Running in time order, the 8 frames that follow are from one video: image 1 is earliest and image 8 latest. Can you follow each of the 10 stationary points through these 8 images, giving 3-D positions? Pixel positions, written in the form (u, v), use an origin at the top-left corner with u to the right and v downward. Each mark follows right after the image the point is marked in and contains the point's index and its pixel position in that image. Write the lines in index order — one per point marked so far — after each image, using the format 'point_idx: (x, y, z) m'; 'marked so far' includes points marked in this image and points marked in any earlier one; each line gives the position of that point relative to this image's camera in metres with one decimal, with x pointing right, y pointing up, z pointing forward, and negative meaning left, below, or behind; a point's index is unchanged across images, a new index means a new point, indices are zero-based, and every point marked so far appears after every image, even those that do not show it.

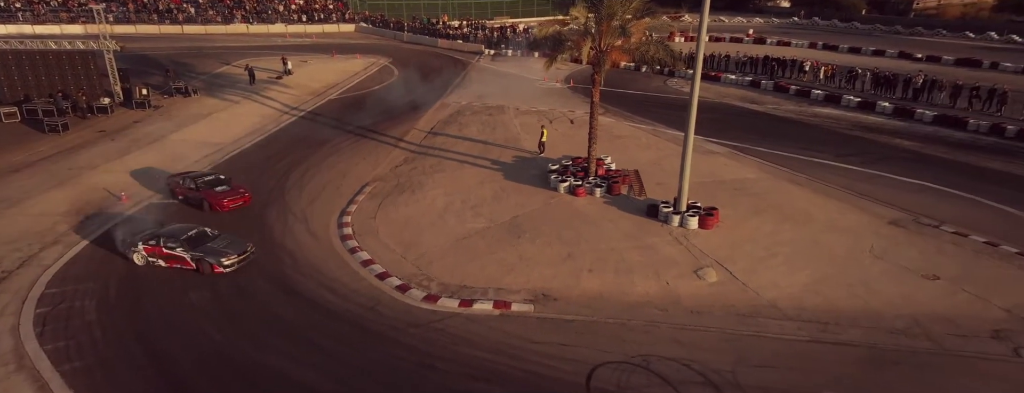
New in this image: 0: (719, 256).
0: (+6.2, -1.8, +17.3) m
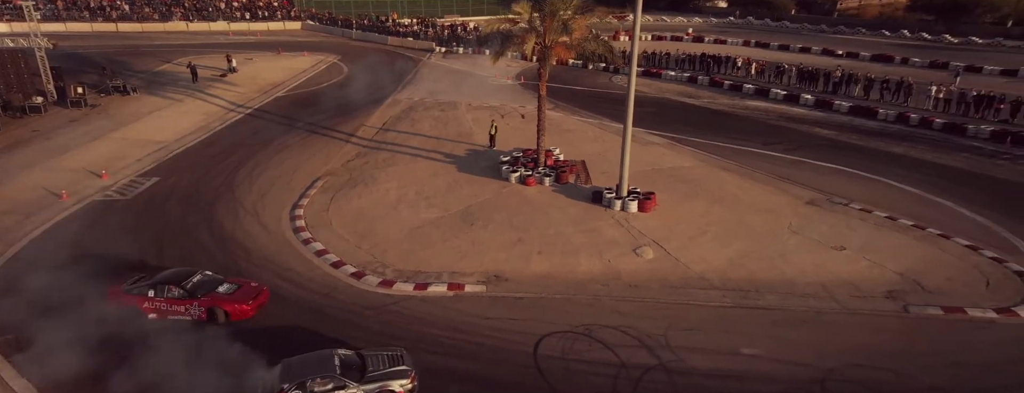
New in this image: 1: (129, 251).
0: (+4.7, -1.3, +18.8) m
1: (-12.1, -1.7, +18.1) m
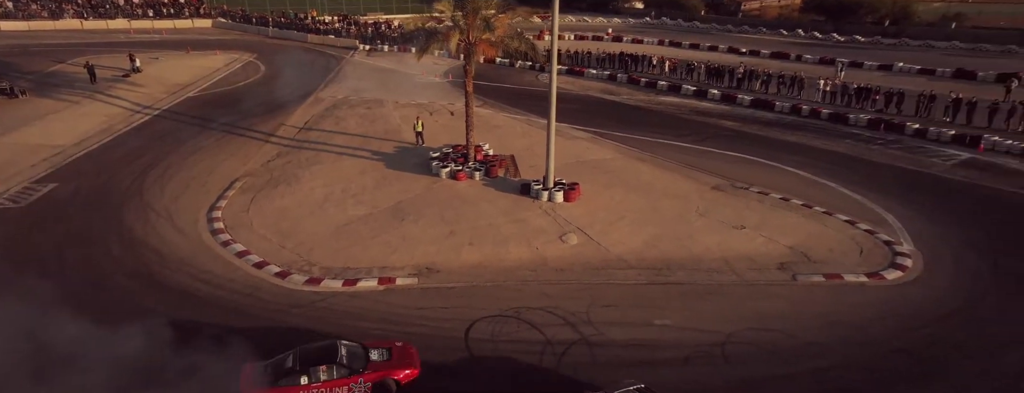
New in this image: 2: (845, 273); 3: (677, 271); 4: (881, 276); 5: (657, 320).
0: (+2.3, -0.9, +20.0) m
1: (-14.2, -1.9, +17.2) m
2: (+8.9, -2.0, +15.4) m
3: (+4.7, -2.1, +16.4) m
4: (+9.6, -2.1, +15.2) m
5: (+3.5, -3.0, +14.0) m
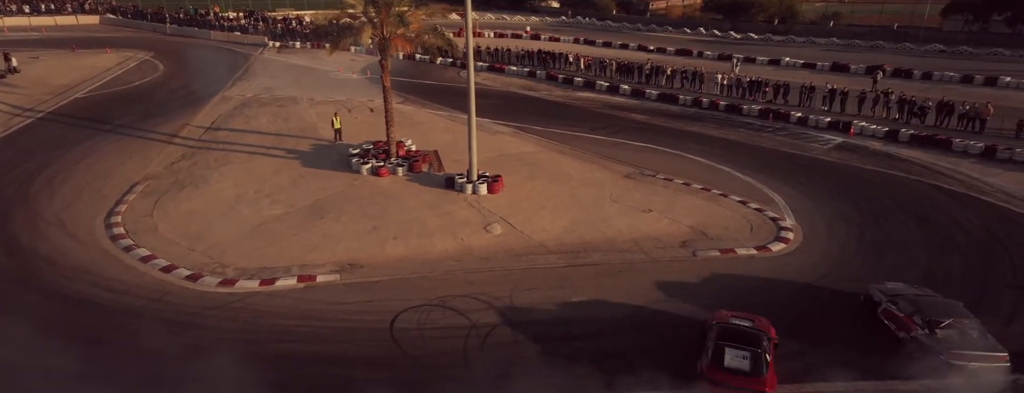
0: (-0.5, -0.6, +20.7) m
1: (-16.4, -2.2, +15.8) m
2: (+6.6, -1.5, +17.1) m
3: (+2.4, -1.7, +17.5) m
4: (+7.5, -1.5, +16.9) m
5: (+1.6, -2.6, +14.9) m
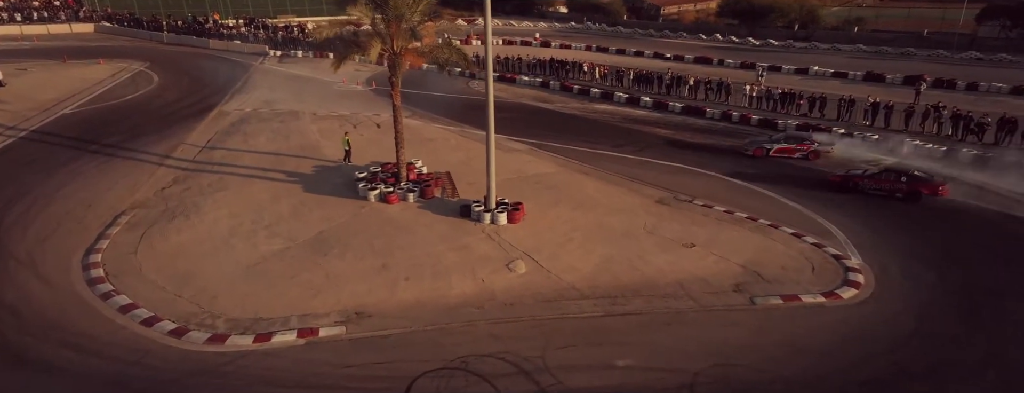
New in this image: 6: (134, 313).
0: (+0.3, -1.6, +18.6) m
1: (-15.7, -3.2, +13.8) m
2: (+7.4, -2.5, +14.9) m
3: (+3.1, -2.7, +15.3) m
4: (+8.2, -2.5, +14.7) m
5: (+2.3, -3.6, +12.8) m
6: (-9.5, -2.9, +15.0) m
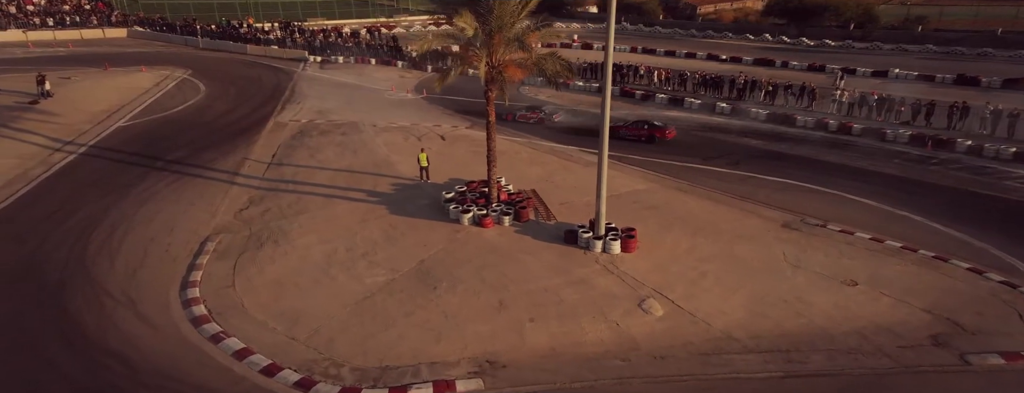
0: (+4.0, -2.5, +16.4) m
1: (-12.1, -4.1, +11.8) m
2: (+11.0, -3.3, +12.6) m
3: (+6.8, -3.5, +13.1) m
4: (+11.8, -3.3, +12.4) m
5: (+5.9, -4.4, +10.6) m
6: (-5.9, -3.8, +13.0) m
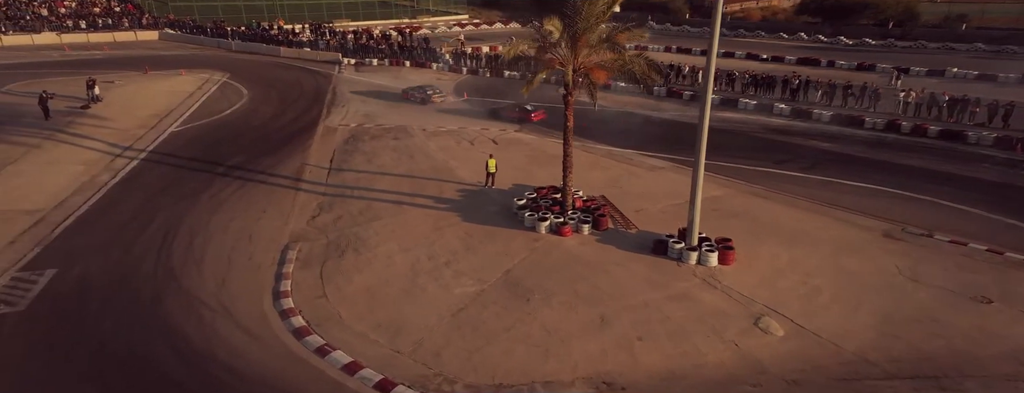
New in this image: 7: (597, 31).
0: (+6.7, -2.7, +15.4) m
1: (-9.4, -4.4, +11.0) m
2: (+13.7, -3.5, +11.6) m
3: (+9.4, -3.8, +12.1) m
4: (+14.5, -3.5, +11.4) m
5: (+8.6, -4.7, +9.6) m
6: (-3.2, -4.0, +12.1) m
7: (+2.6, +5.0, +17.3) m
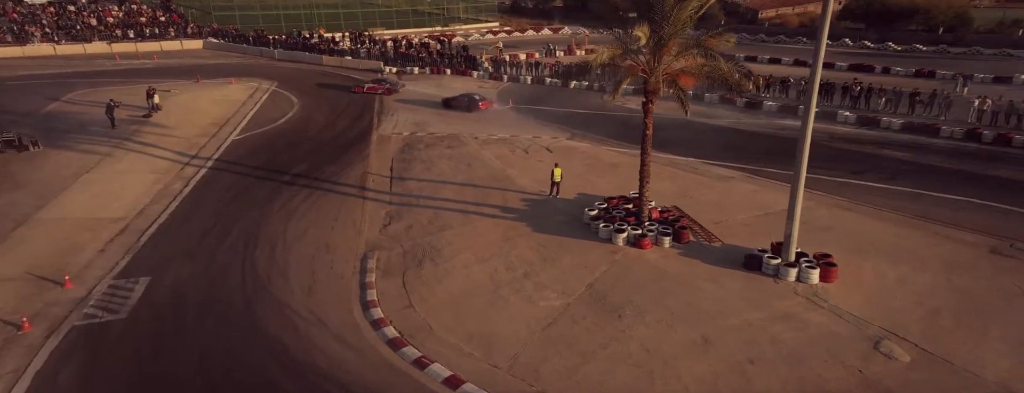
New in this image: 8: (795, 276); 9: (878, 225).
0: (+9.1, -3.0, +14.5) m
1: (-7.1, -4.6, +10.5) m
2: (+16.0, -3.8, +10.5) m
3: (+11.8, -4.1, +11.1) m
4: (+16.8, -3.8, +10.2) m
5: (+10.8, -4.9, +8.6) m
6: (-0.8, -4.3, +11.4) m
7: (+5.1, +4.7, +16.5) m
8: (+8.0, -2.2, +16.3) m
9: (+12.3, -1.0, +19.4) m
